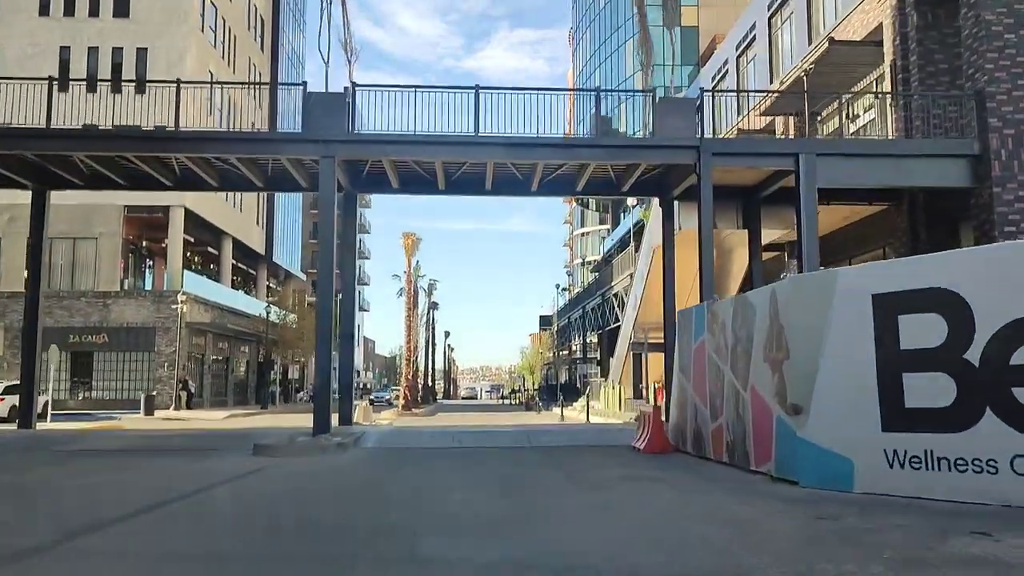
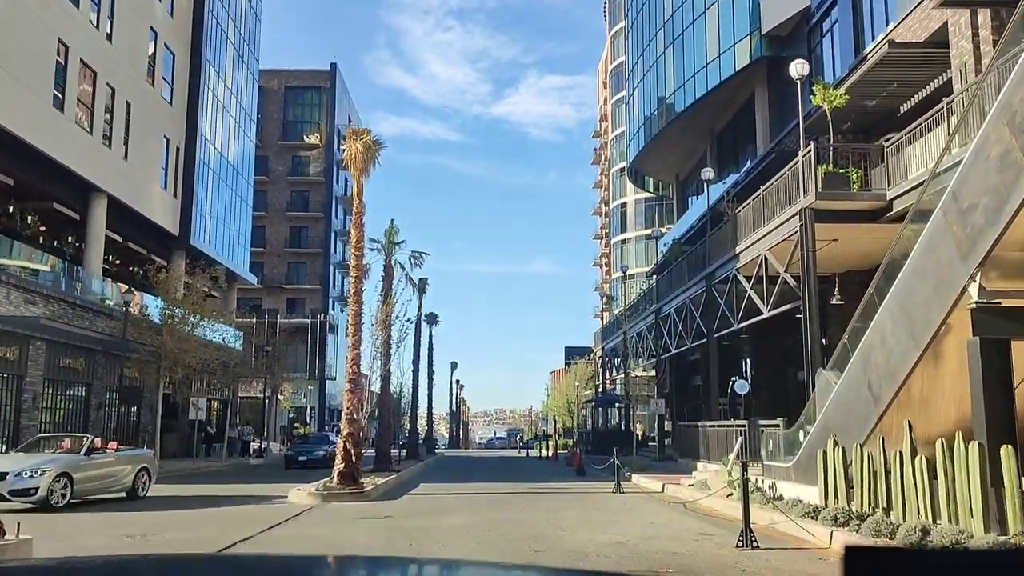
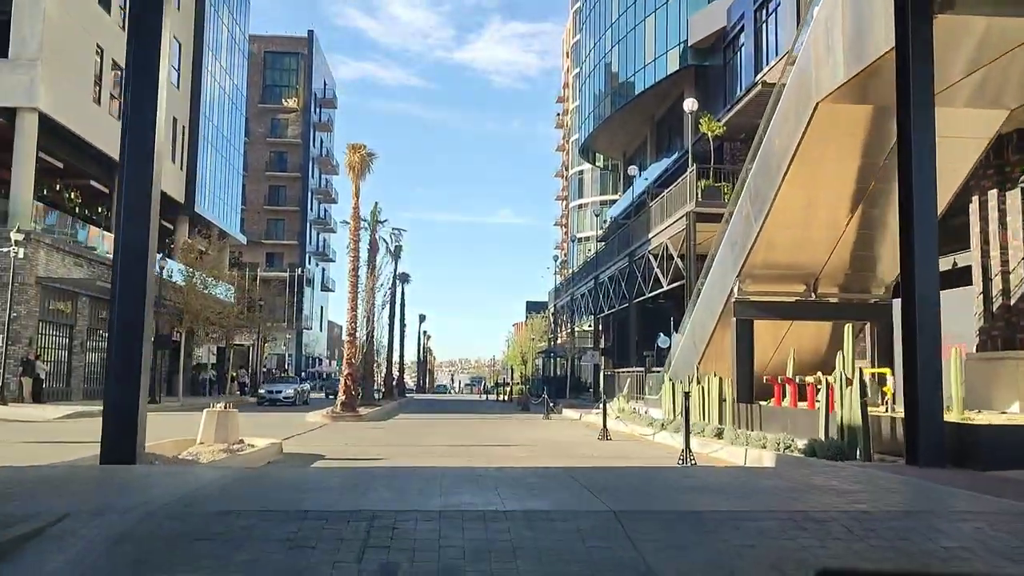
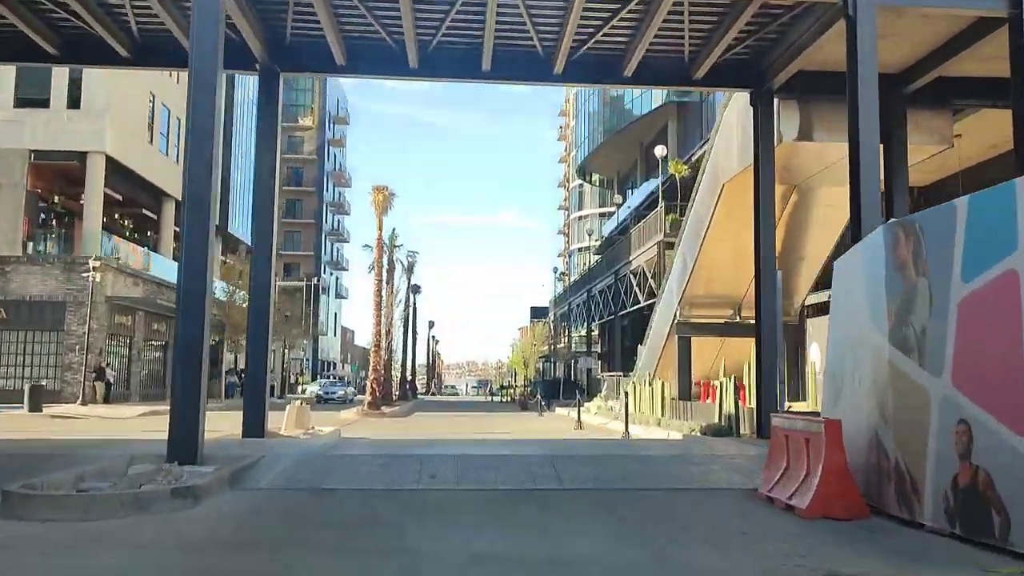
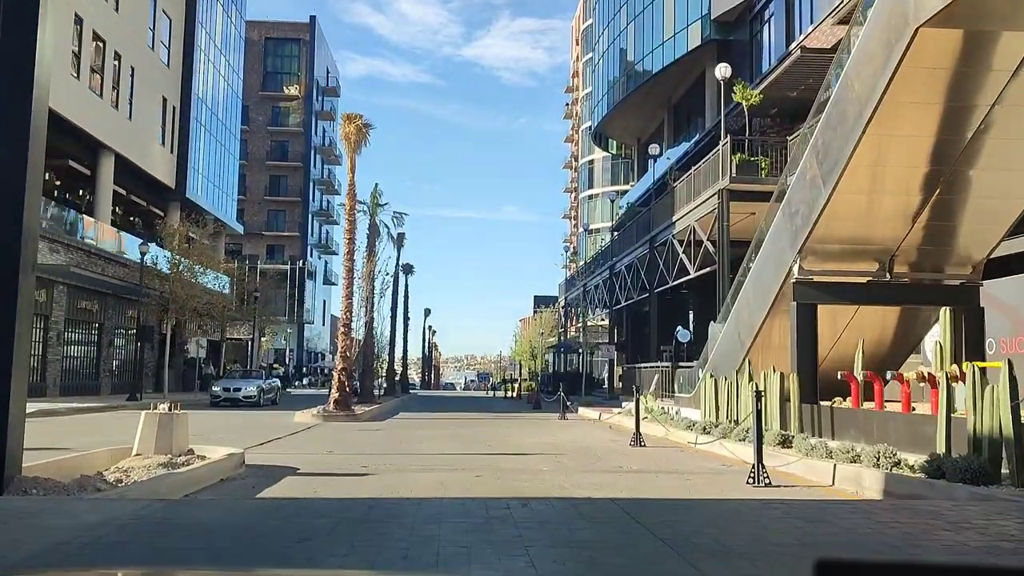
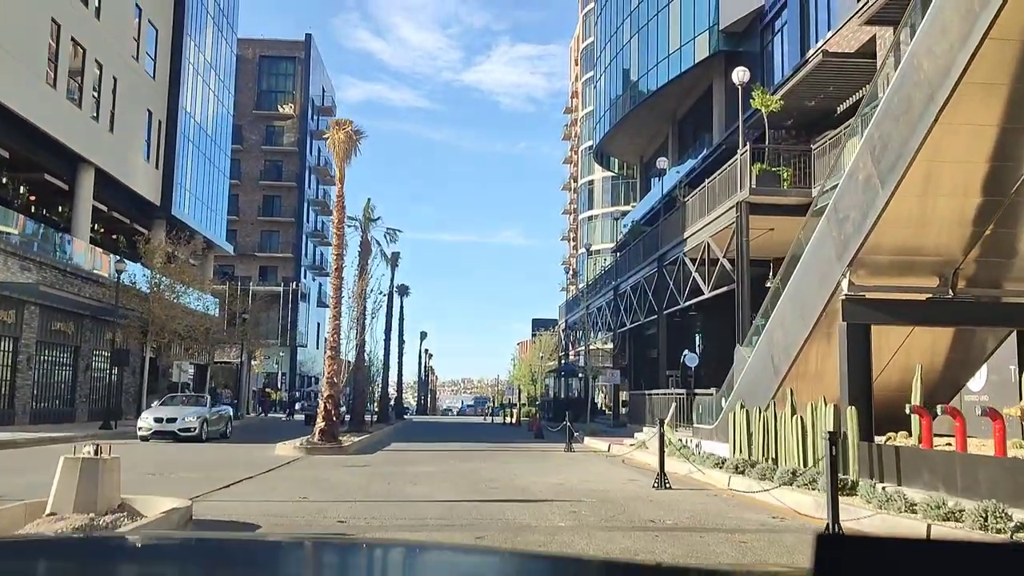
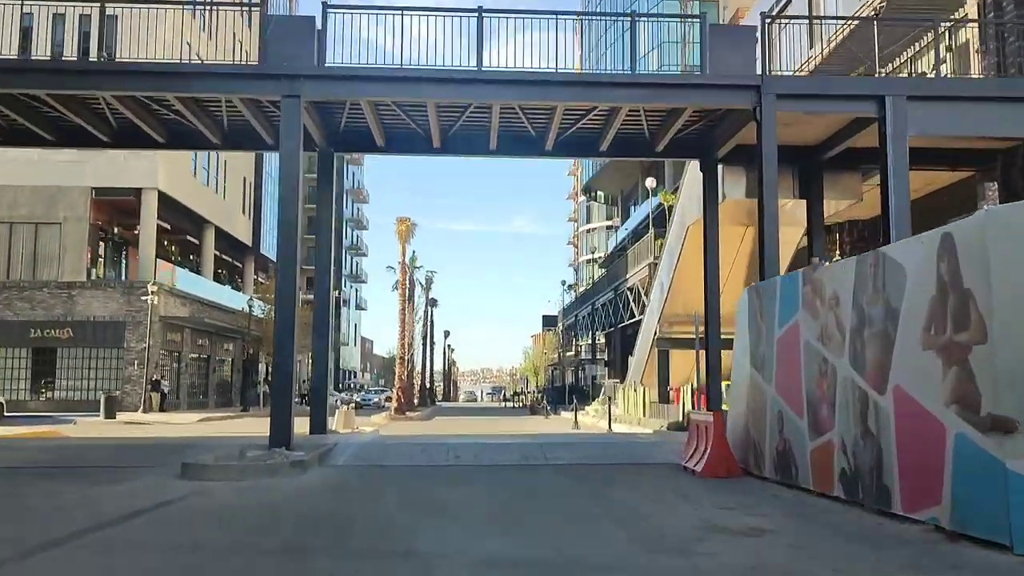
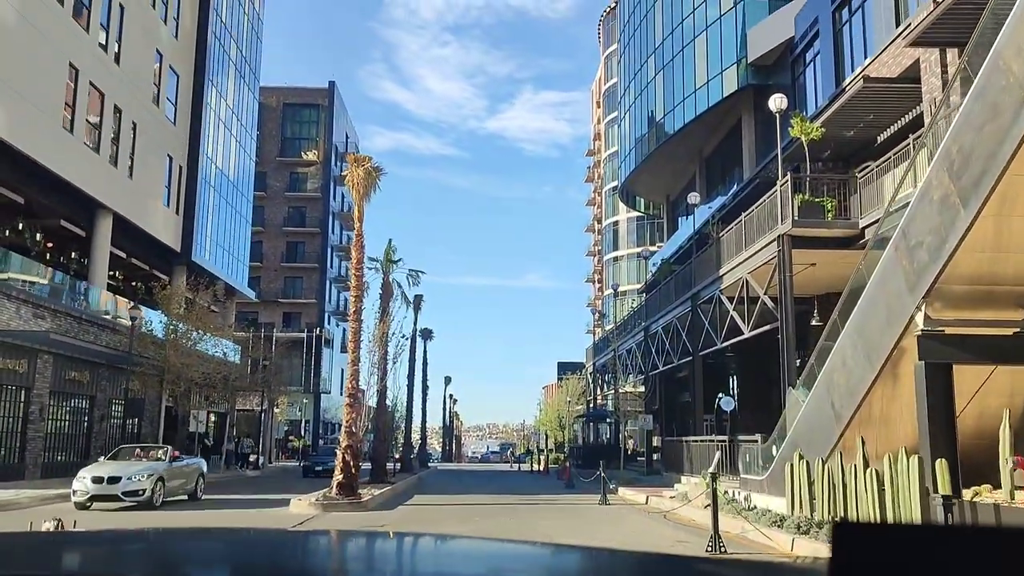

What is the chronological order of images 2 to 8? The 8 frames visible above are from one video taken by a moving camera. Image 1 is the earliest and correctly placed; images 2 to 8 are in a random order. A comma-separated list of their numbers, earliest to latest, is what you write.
7, 4, 3, 5, 6, 8, 2
